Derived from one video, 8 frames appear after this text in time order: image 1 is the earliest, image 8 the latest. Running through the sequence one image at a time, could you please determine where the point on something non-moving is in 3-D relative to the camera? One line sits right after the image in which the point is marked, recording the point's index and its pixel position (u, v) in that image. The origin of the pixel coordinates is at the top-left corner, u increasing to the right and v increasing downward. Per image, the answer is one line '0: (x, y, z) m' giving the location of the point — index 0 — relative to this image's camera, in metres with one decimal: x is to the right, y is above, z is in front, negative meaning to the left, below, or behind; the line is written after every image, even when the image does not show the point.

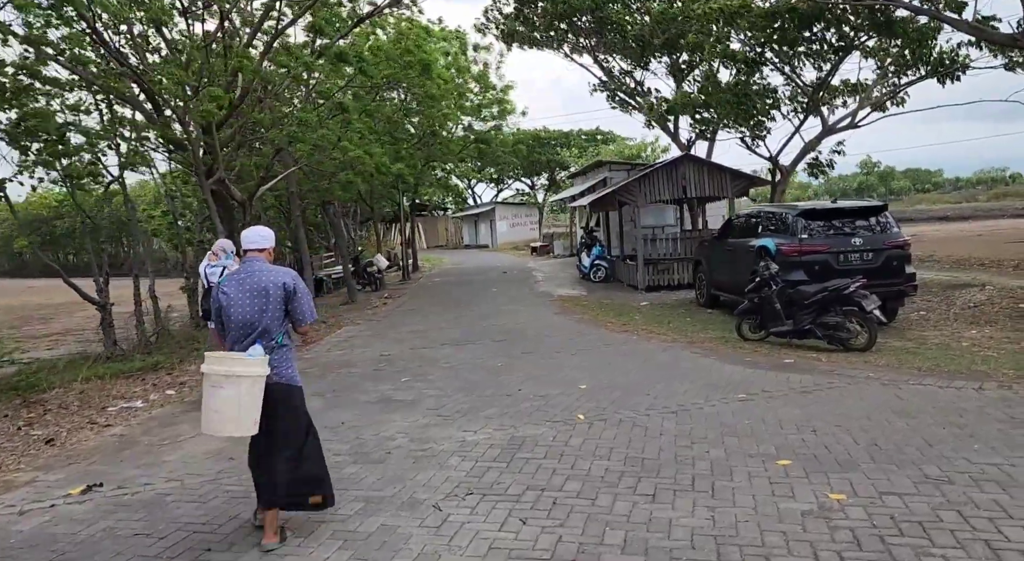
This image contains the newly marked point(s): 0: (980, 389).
0: (+4.1, -0.9, +6.7) m
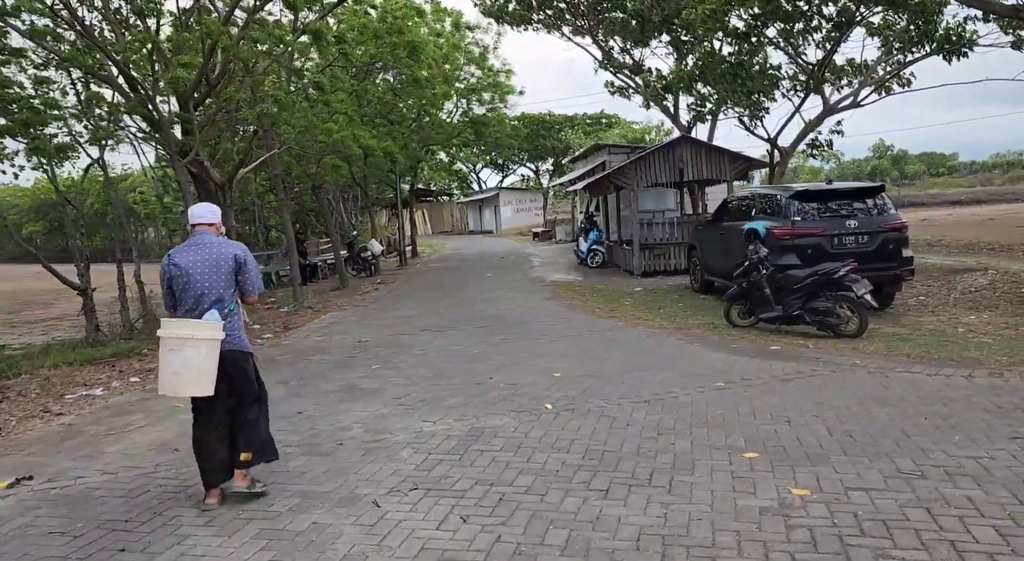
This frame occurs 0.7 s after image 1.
0: (+3.8, -0.8, +6.4) m
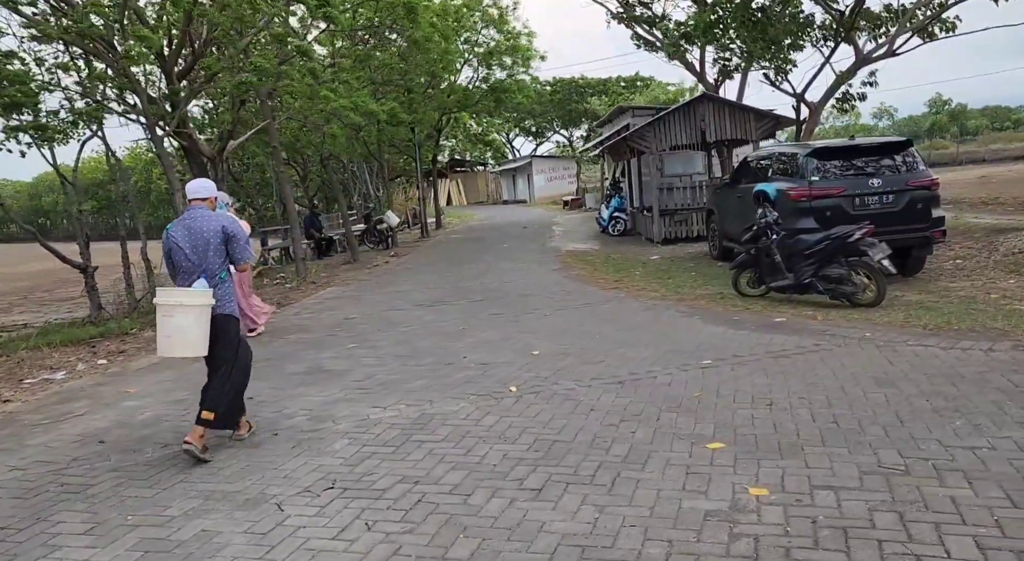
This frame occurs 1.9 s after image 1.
0: (+3.6, -0.5, +5.8) m
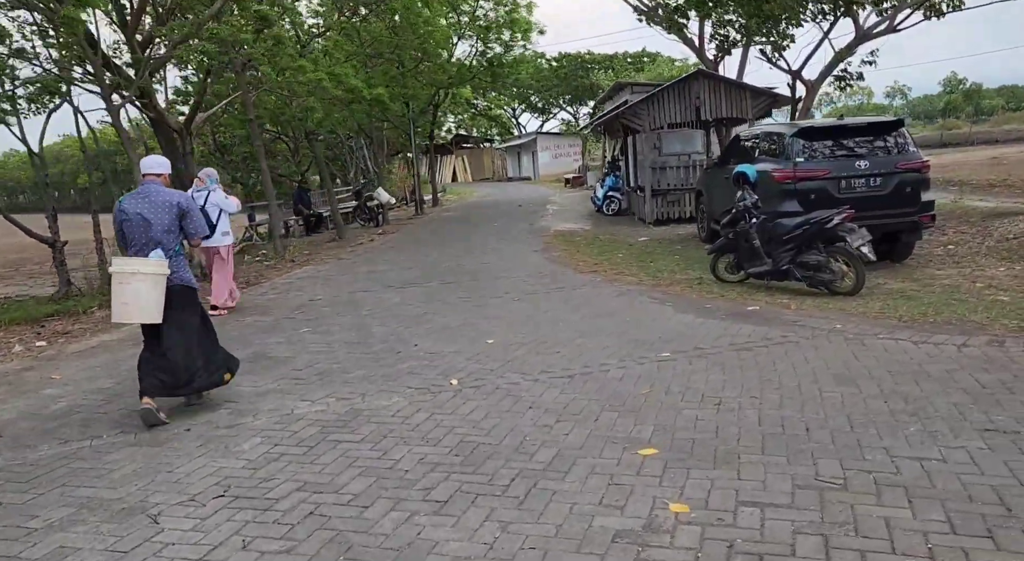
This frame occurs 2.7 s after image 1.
0: (+3.2, -0.5, +5.5) m
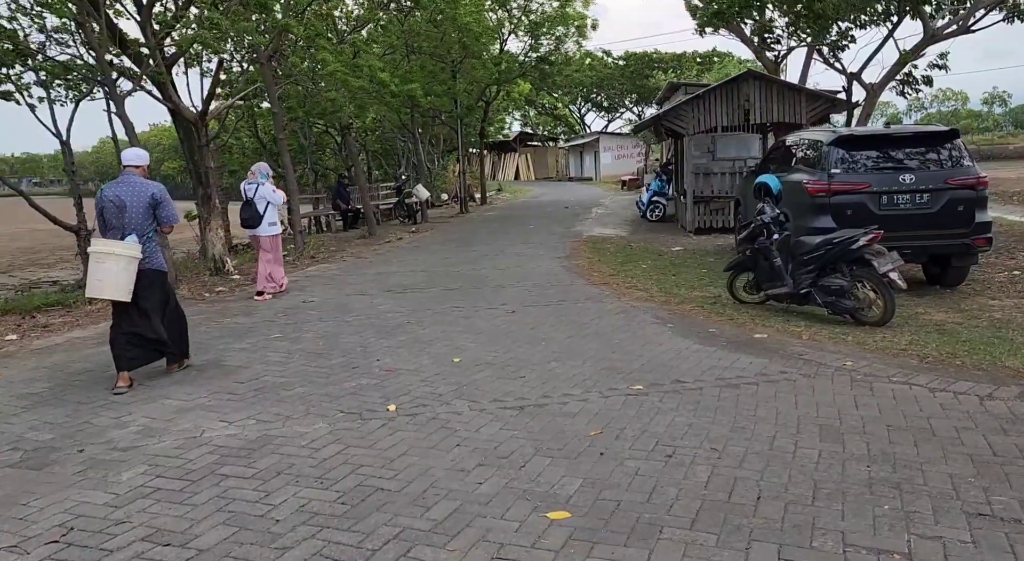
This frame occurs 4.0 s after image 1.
0: (+2.9, -0.7, +4.8) m
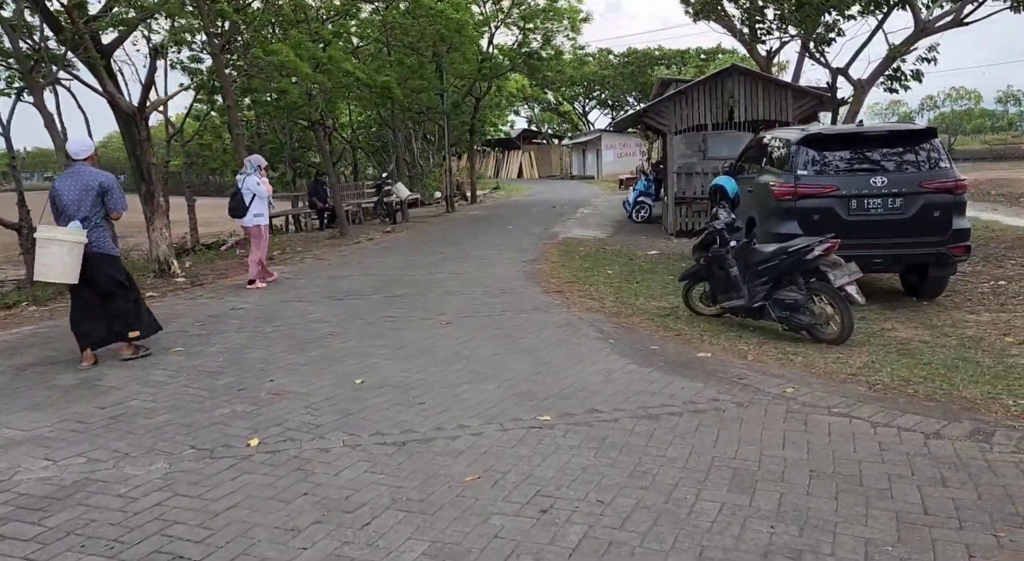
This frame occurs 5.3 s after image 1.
0: (+2.3, -0.8, +4.2) m
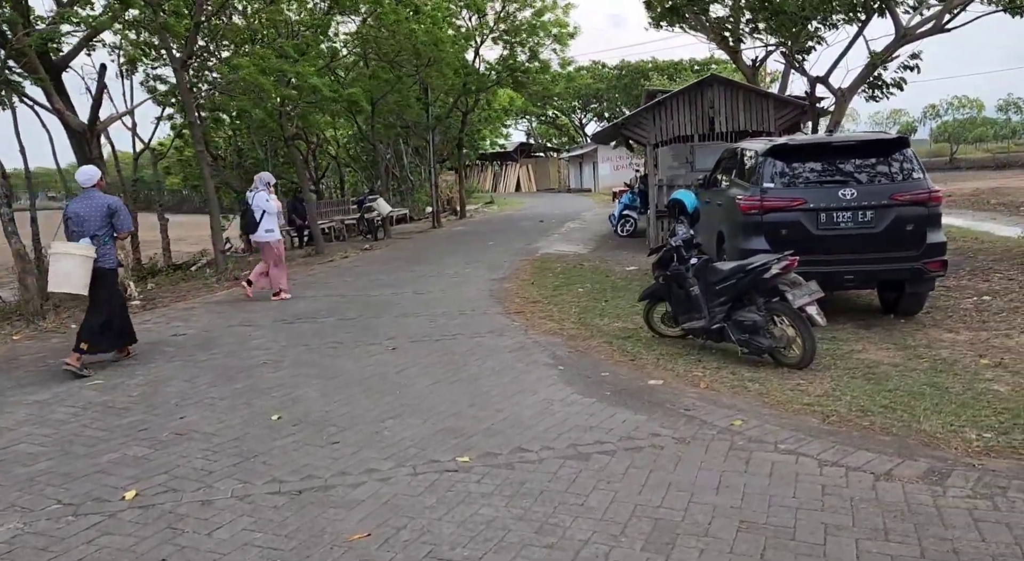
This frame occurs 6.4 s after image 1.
0: (+1.8, -1.0, +3.8) m
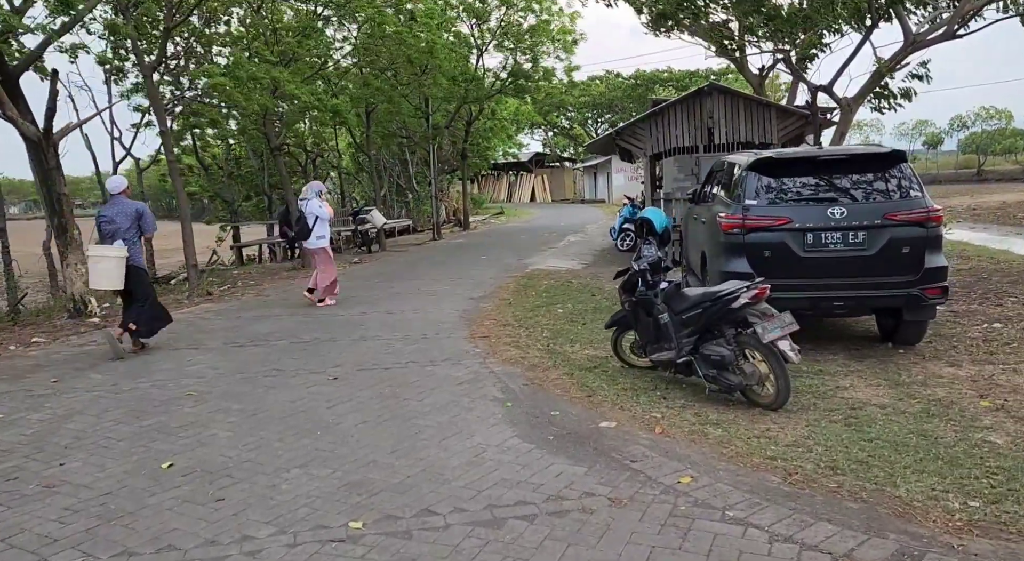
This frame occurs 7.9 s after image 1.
0: (+1.4, -1.1, +3.2) m
